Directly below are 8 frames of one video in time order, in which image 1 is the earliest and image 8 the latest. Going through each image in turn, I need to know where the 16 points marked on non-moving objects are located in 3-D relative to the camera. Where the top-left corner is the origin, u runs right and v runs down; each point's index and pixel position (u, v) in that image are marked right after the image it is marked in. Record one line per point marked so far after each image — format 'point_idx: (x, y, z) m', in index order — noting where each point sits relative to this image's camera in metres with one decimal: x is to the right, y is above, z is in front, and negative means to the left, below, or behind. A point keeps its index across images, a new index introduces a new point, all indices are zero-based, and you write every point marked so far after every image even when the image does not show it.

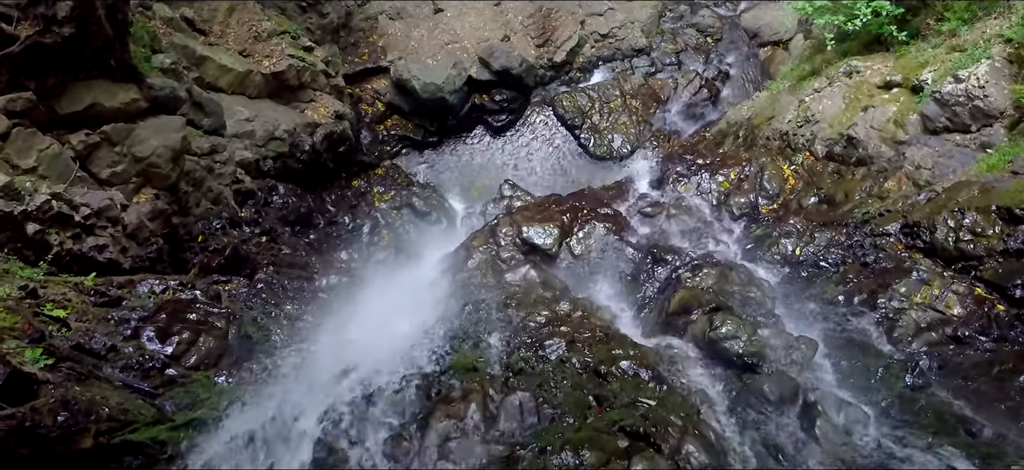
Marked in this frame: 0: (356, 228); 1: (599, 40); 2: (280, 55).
0: (-2.1, +0.1, +10.5) m
1: (+1.4, +3.1, +12.5) m
2: (-2.8, +2.2, +9.5) m
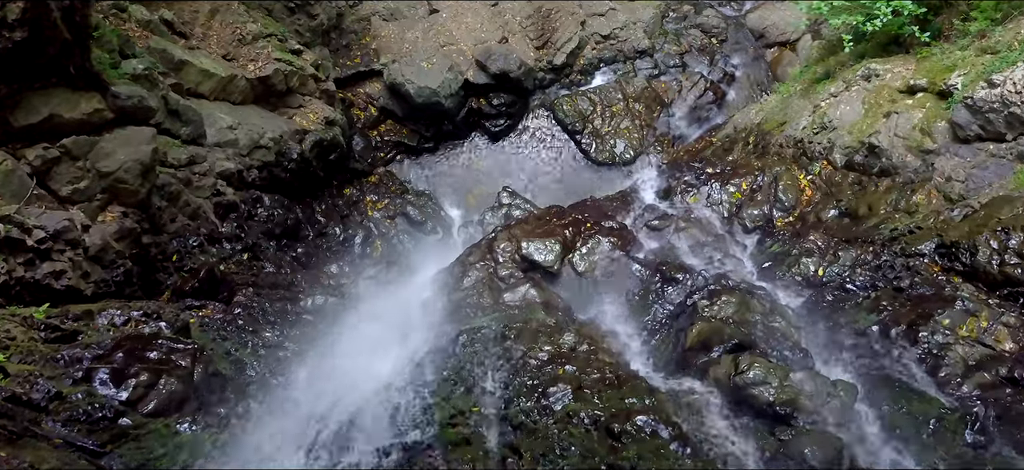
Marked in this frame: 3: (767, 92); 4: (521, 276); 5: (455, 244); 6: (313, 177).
0: (-2.1, -0.1, +10.0) m
1: (+1.3, +3.0, +12.0) m
2: (-2.8, +2.0, +9.0) m
3: (+3.7, +2.1, +11.5) m
4: (+0.1, -0.4, +7.3) m
5: (-0.8, -0.1, +10.7) m
6: (-2.5, +0.8, +9.7) m
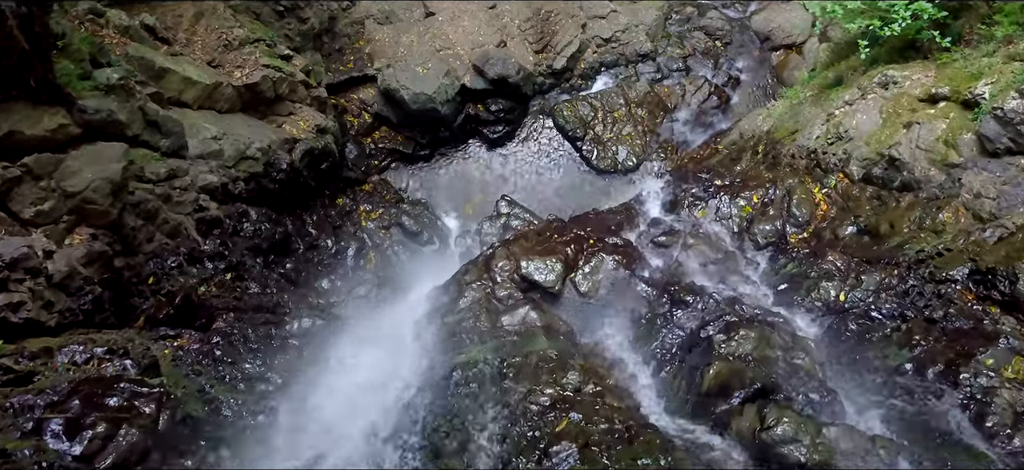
0: (-2.1, -0.2, +9.6) m
1: (+1.3, +2.8, +11.6) m
2: (-2.8, +1.9, +8.6) m
3: (+3.7, +2.0, +11.1) m
4: (+0.1, -0.6, +6.9) m
5: (-0.8, -0.3, +10.3) m
6: (-2.5, +0.6, +9.3) m
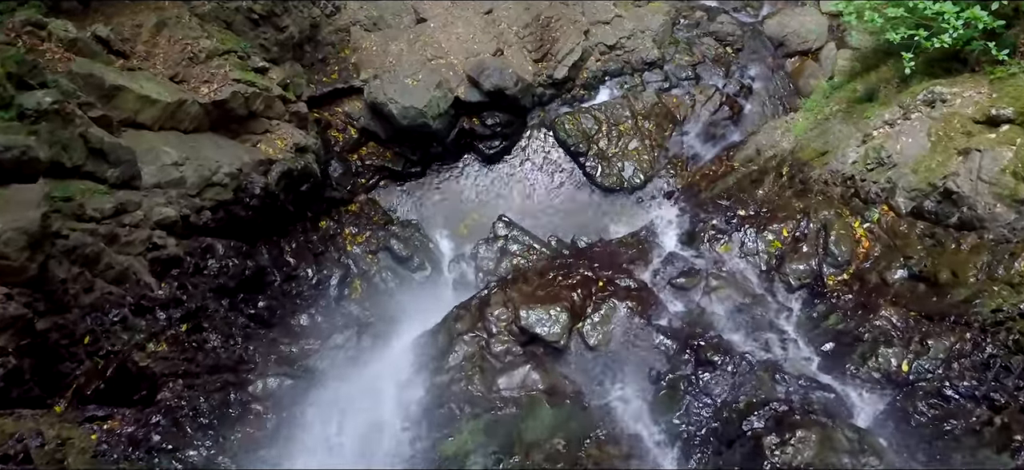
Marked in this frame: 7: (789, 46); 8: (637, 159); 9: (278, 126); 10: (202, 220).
0: (-2.1, -0.5, +8.8) m
1: (+1.3, +2.5, +10.8) m
2: (-2.9, +1.5, +7.8) m
3: (+3.7, +1.7, +10.3) m
4: (0.0, -0.9, +6.0) m
5: (-0.8, -0.6, +9.5) m
6: (-2.5, +0.3, +8.4) m
7: (+3.8, +2.6, +10.8) m
8: (+1.6, +1.0, +10.0) m
9: (-2.5, +1.2, +8.5) m
10: (-2.8, +0.1, +7.1) m
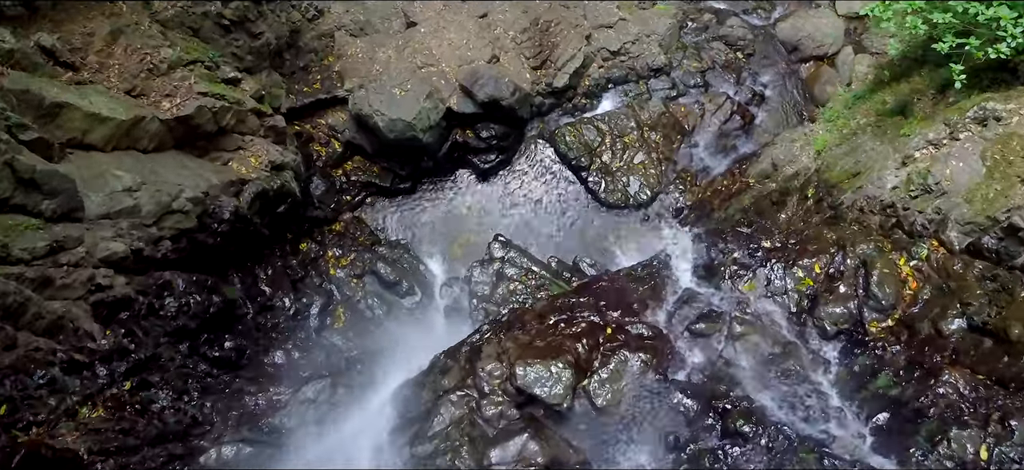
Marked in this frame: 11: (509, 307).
0: (-2.2, -0.8, +8.0) m
1: (+1.2, +2.2, +10.0) m
2: (-2.9, +1.3, +7.0) m
3: (+3.6, +1.4, +9.5) m
4: (0.0, -1.2, +5.3) m
5: (-0.8, -0.9, +8.7) m
6: (-2.5, 0.0, +7.7) m
7: (+3.7, +2.4, +10.1) m
8: (+1.6, +0.7, +9.2) m
9: (-2.5, +0.9, +7.7) m
10: (-2.8, -0.1, +6.3) m
11: (0.0, -0.8, +8.3) m
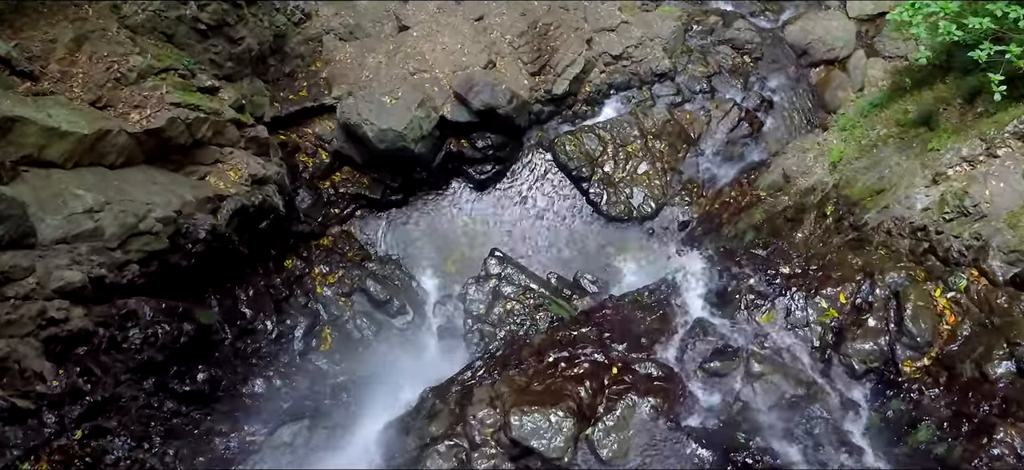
0: (-2.2, -1.0, +7.5) m
1: (+1.2, +2.1, +9.5) m
2: (-2.9, +1.1, +6.5) m
3: (+3.6, +1.2, +9.0) m
4: (0.0, -1.3, +4.8) m
5: (-0.9, -1.0, +8.2) m
6: (-2.6, -0.2, +7.2) m
7: (+3.7, +2.2, +9.6) m
8: (+1.5, +0.5, +8.8) m
9: (-2.6, +0.7, +7.2) m
10: (-2.9, -0.3, +5.8) m
11: (-0.1, -0.9, +7.8) m
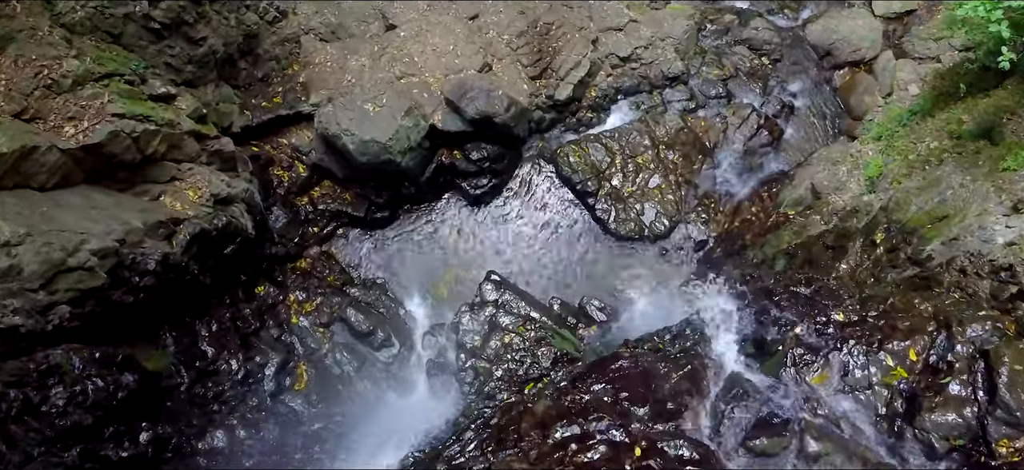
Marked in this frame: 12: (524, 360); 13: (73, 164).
0: (-2.2, -1.2, +6.6) m
1: (+1.2, +1.8, +8.6) m
2: (-2.9, +0.8, +5.6) m
3: (+3.6, +1.0, +8.1) m
4: (0.0, -1.6, +3.9) m
5: (-0.9, -1.3, +7.3) m
6: (-2.6, -0.4, +6.3) m
7: (+3.7, +2.0, +8.7) m
8: (+1.5, +0.3, +7.8) m
9: (-2.6, +0.5, +6.3) m
10: (-2.9, -0.6, +4.9) m
11: (-0.1, -1.2, +6.9) m
12: (+0.1, -1.1, +6.9) m
13: (-3.0, +0.5, +5.4) m
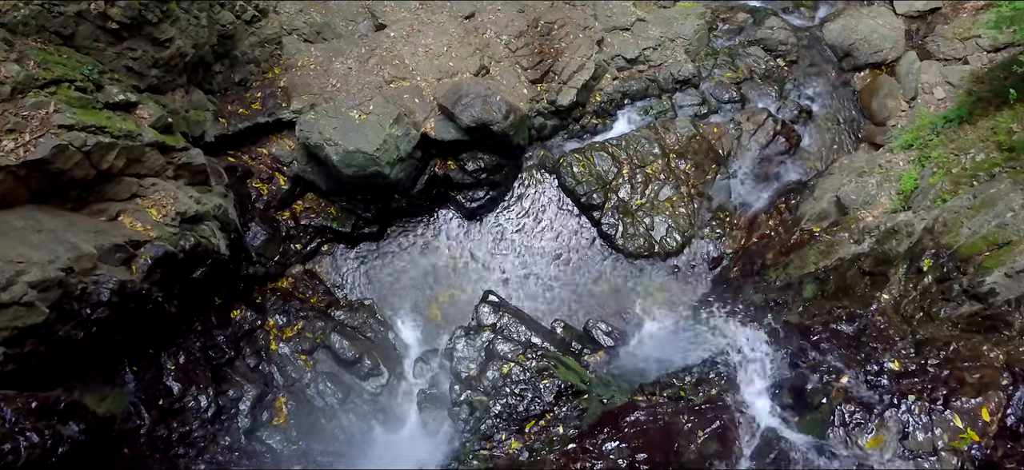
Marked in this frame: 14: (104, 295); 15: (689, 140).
0: (-2.2, -1.4, +5.9) m
1: (+1.2, +1.7, +8.0) m
2: (-3.0, +0.7, +4.9) m
3: (+3.6, +0.9, +7.5) m
4: (0.0, -1.7, +3.2) m
5: (-0.9, -1.4, +6.6) m
6: (-2.6, -0.6, +5.6) m
7: (+3.7, +1.8, +8.0) m
8: (+1.5, +0.1, +7.2) m
9: (-2.6, +0.3, +5.6) m
10: (-2.9, -0.7, +4.3) m
11: (-0.1, -1.3, +6.2) m
12: (+0.1, -1.3, +6.2) m
13: (-3.1, +0.3, +4.7) m
14: (-2.6, -0.4, +5.0) m
15: (+1.7, +0.9, +7.6) m
